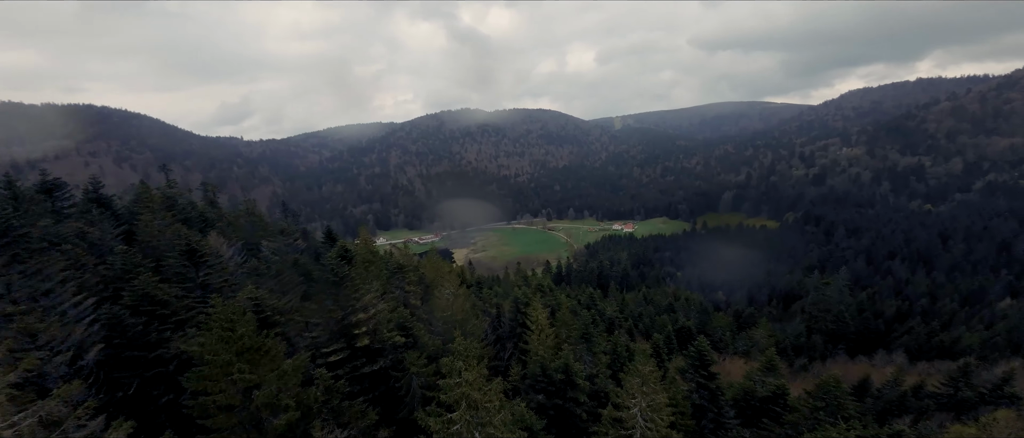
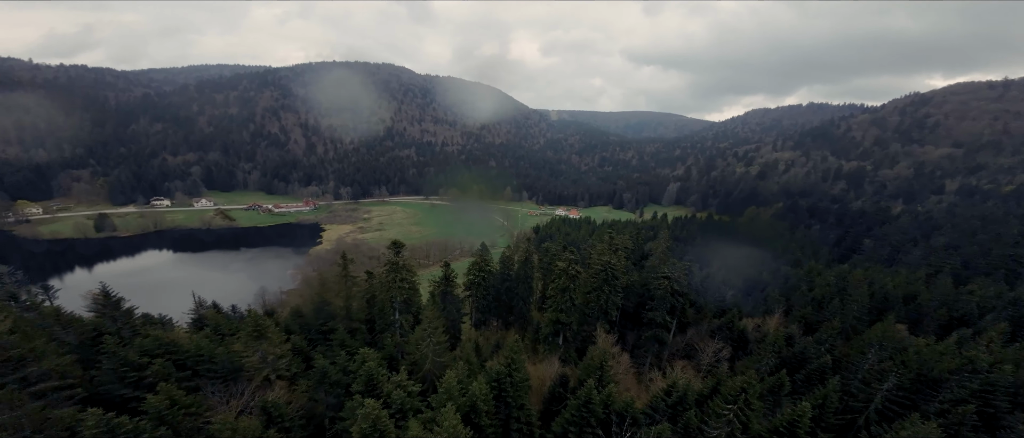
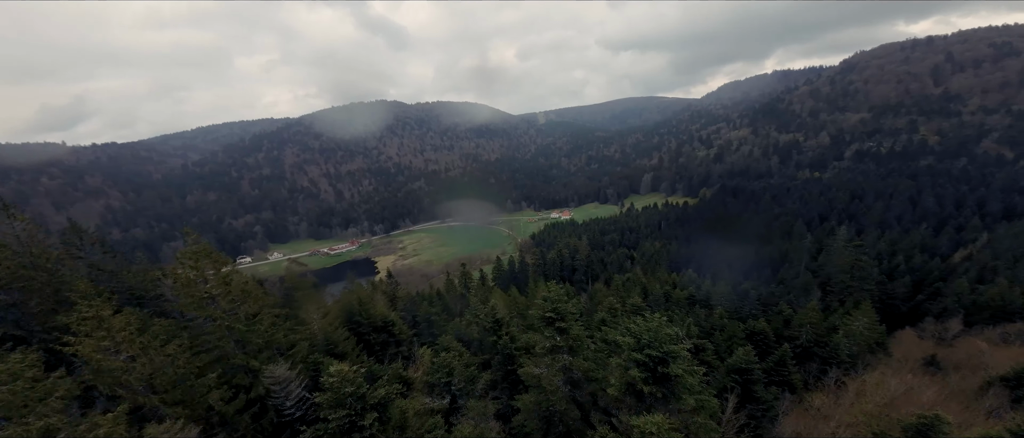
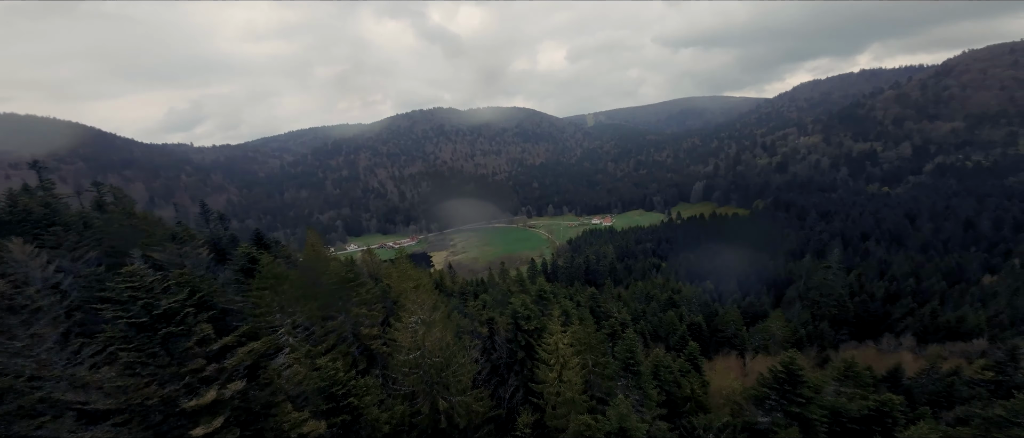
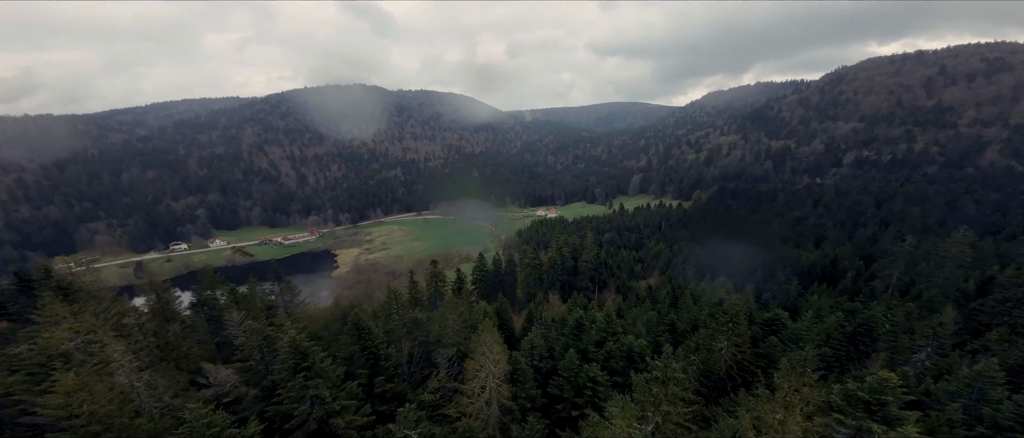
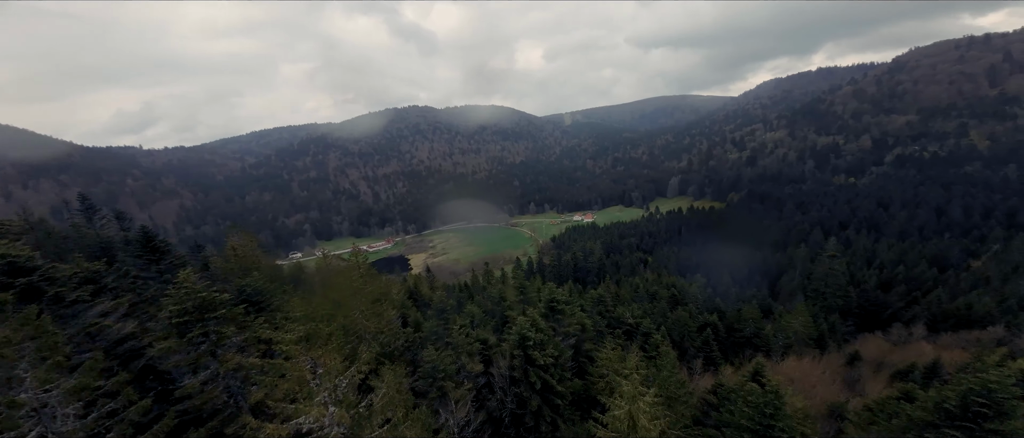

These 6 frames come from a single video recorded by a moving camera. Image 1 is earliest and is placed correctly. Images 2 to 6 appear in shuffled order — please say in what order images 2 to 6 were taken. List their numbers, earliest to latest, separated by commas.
4, 6, 3, 5, 2
